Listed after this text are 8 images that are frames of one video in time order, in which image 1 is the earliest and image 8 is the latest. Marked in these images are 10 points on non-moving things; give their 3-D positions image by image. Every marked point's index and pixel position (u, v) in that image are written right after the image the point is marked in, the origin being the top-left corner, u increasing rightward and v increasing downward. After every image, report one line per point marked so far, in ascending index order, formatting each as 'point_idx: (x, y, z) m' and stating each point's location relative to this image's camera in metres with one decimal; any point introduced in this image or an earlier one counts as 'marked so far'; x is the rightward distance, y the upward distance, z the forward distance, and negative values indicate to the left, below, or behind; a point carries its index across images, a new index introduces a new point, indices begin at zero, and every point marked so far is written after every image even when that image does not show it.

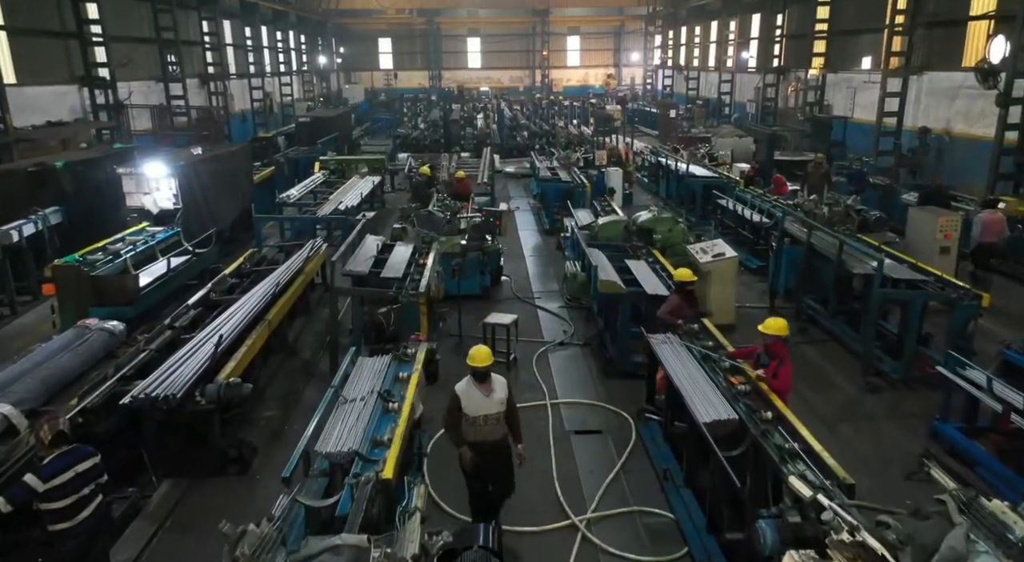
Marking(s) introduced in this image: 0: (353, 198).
0: (-2.0, +1.1, +9.3) m
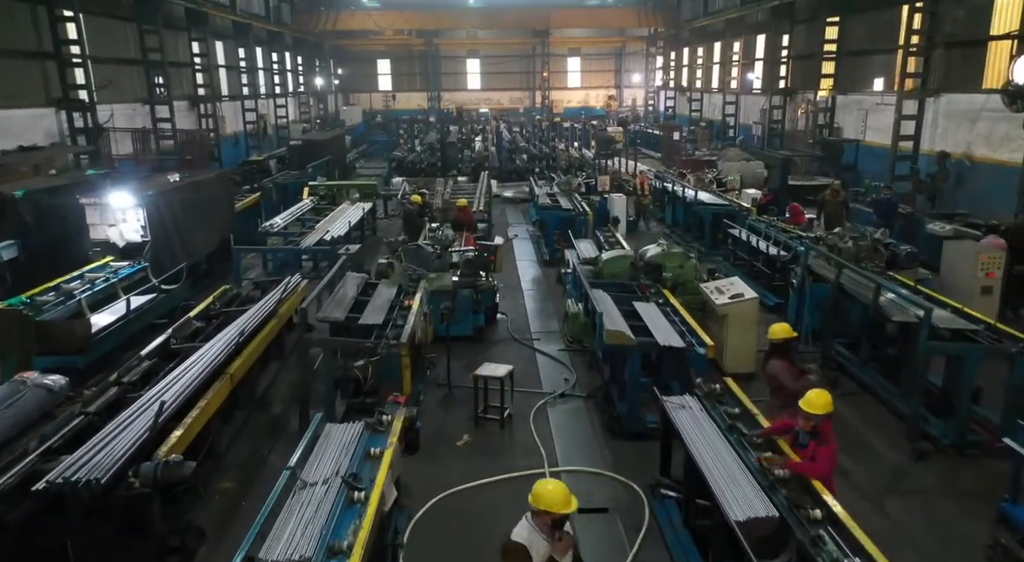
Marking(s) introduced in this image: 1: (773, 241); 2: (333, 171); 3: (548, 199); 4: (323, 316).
0: (-2.1, +0.7, +8.7) m
1: (+2.6, +0.4, +7.2) m
2: (-3.6, +2.2, +14.4) m
3: (+0.5, +1.1, +9.9) m
4: (-1.2, -0.2, +4.7) m
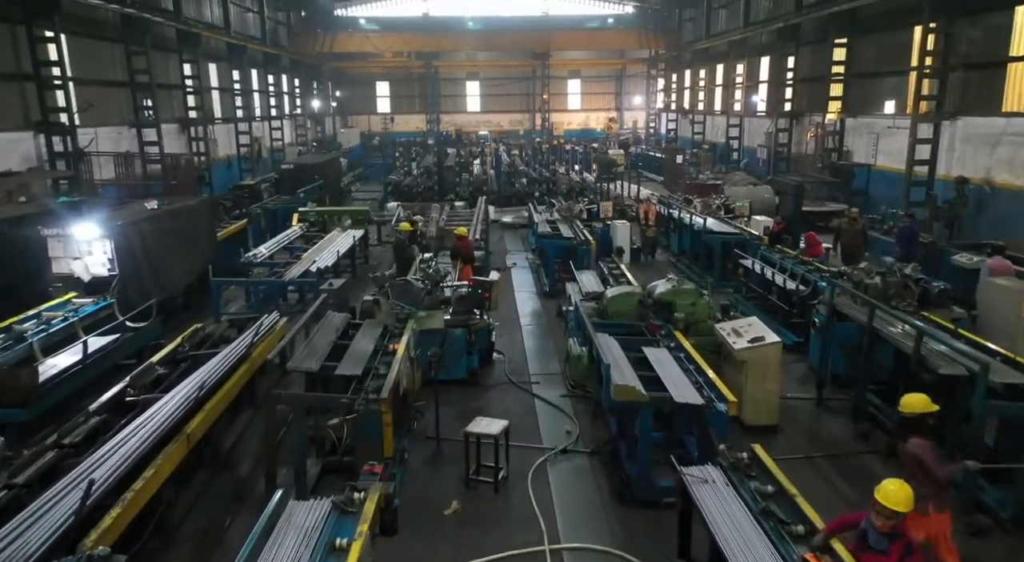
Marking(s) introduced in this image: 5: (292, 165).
0: (-2.1, +0.3, +8.3) m
1: (+2.6, +0.1, +6.7) m
2: (-3.6, +1.7, +14.0) m
3: (+0.4, +0.7, +9.4) m
4: (-1.2, -0.5, +4.2) m
5: (-4.0, +2.1, +13.2) m
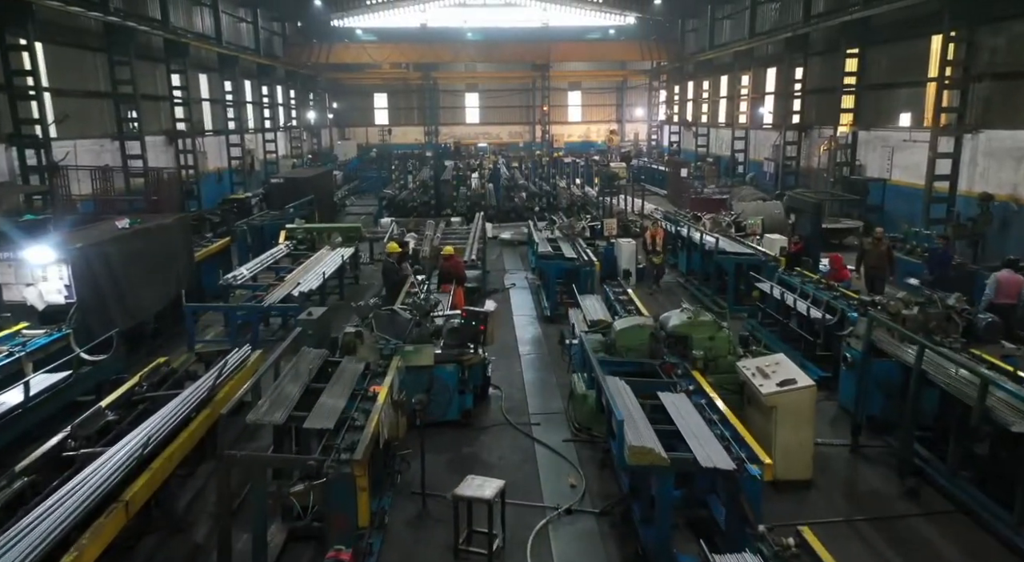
0: (-2.1, 0.0, +7.7) m
1: (+2.6, -0.2, +6.2) m
2: (-3.6, +1.3, +13.5) m
3: (+0.4, +0.5, +8.9) m
4: (-1.3, -0.7, +3.6) m
5: (-4.0, +1.8, +12.6) m
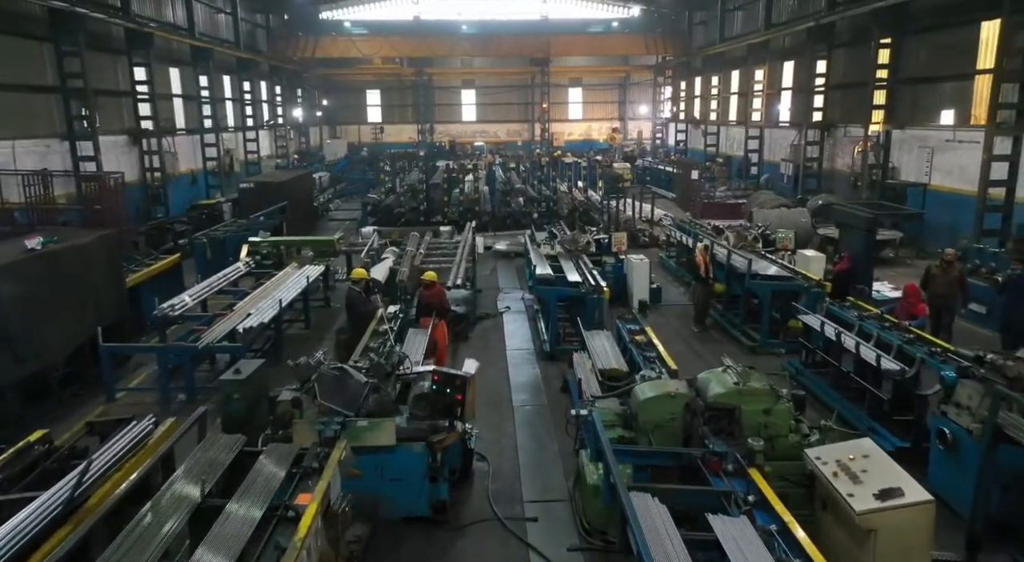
0: (-2.2, -0.2, +6.5) m
1: (+2.5, -0.4, +5.0) m
2: (-3.7, +1.1, +12.3) m
3: (+0.4, +0.2, +7.6) m
4: (-1.3, -0.9, +2.4) m
5: (-4.1, +1.6, +11.4) m
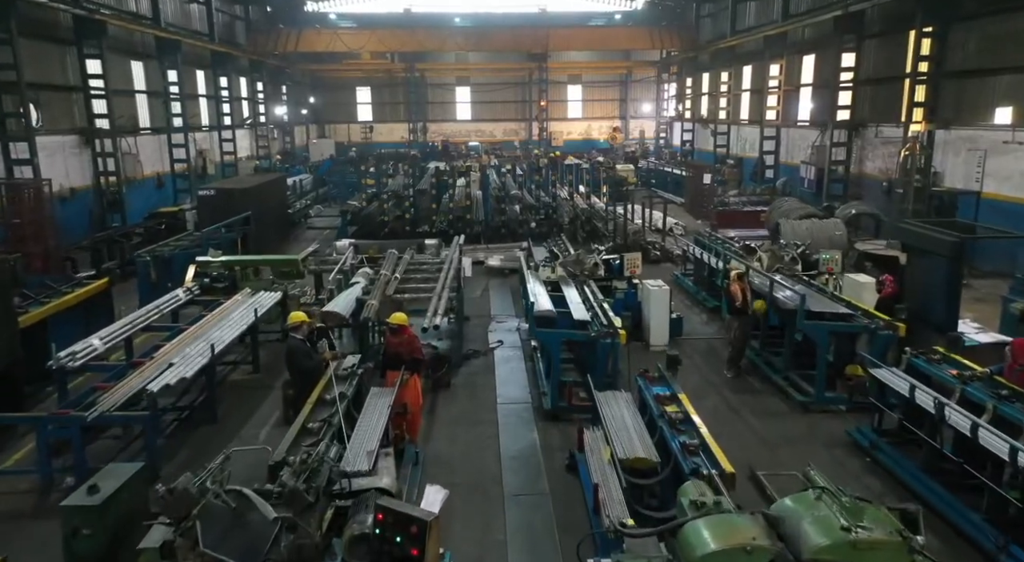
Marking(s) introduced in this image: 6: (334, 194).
0: (-2.2, -0.5, +5.2) m
1: (+2.4, -0.7, +3.7) m
2: (-3.8, +0.8, +10.9) m
3: (+0.3, -0.1, +6.3) m
4: (-1.4, -1.2, +1.1) m
5: (-4.2, +1.3, +10.1) m
6: (-4.3, +2.1, +17.3) m
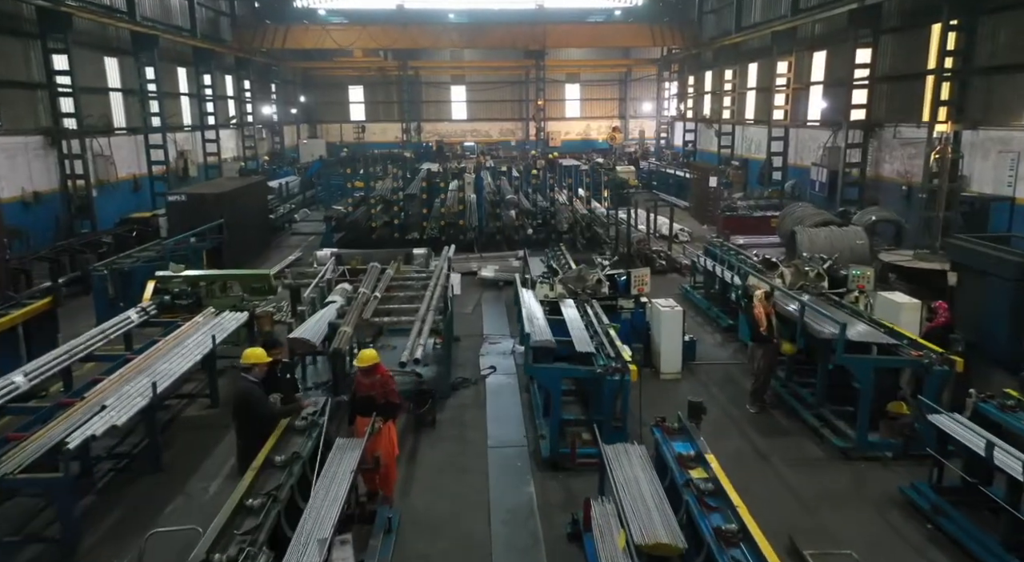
0: (-2.3, -0.7, +4.4) m
1: (+2.4, -0.9, +2.9) m
2: (-3.9, +0.6, +10.2) m
3: (+0.2, -0.2, +5.6) m
4: (-1.4, -1.4, +0.3) m
5: (-4.3, +1.1, +9.3) m
6: (-4.4, +2.0, +16.5) m
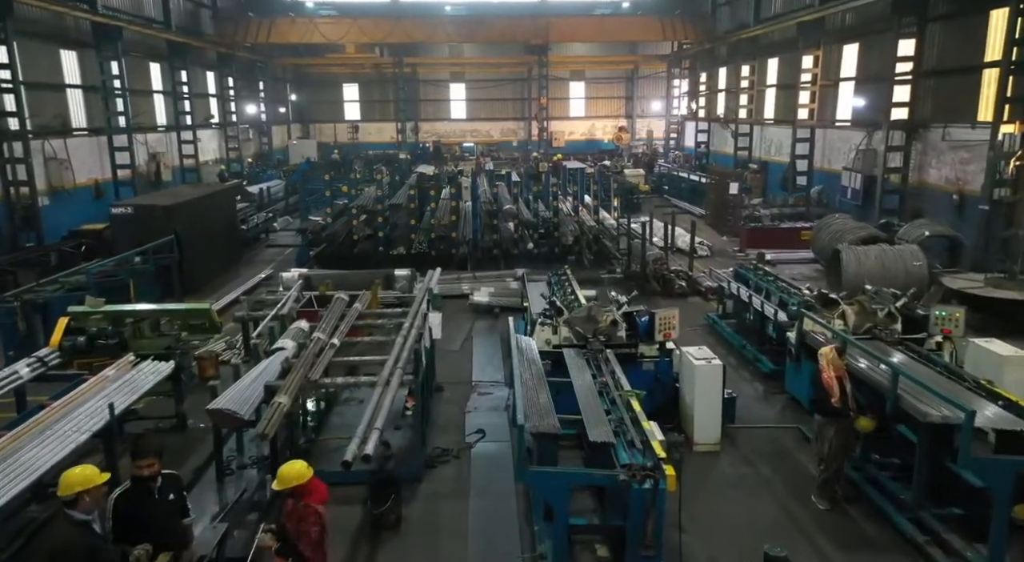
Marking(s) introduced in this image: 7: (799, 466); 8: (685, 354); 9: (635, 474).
0: (-2.3, -1.0, +3.2) m
1: (+2.3, -1.2, +1.7) m
2: (-3.9, +0.4, +8.9) m
3: (+0.2, -0.5, +4.3) m
4: (-1.5, -1.7, -0.9) m
5: (-4.3, +0.8, +8.1) m
6: (-4.4, +1.7, +15.3) m
7: (+1.8, -1.1, +4.4) m
8: (+1.1, -0.5, +4.7) m
9: (+0.6, -0.8, +3.1) m
